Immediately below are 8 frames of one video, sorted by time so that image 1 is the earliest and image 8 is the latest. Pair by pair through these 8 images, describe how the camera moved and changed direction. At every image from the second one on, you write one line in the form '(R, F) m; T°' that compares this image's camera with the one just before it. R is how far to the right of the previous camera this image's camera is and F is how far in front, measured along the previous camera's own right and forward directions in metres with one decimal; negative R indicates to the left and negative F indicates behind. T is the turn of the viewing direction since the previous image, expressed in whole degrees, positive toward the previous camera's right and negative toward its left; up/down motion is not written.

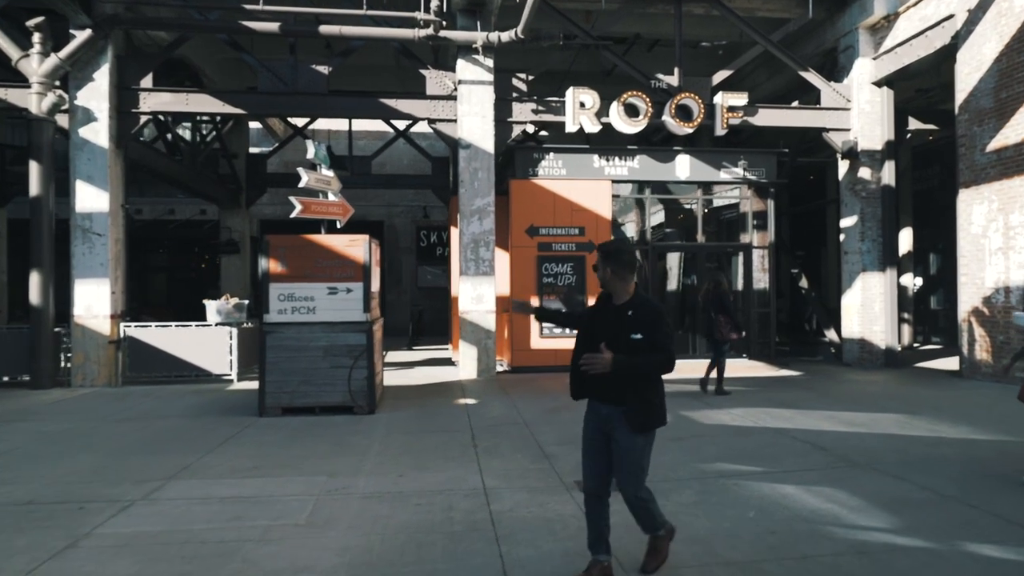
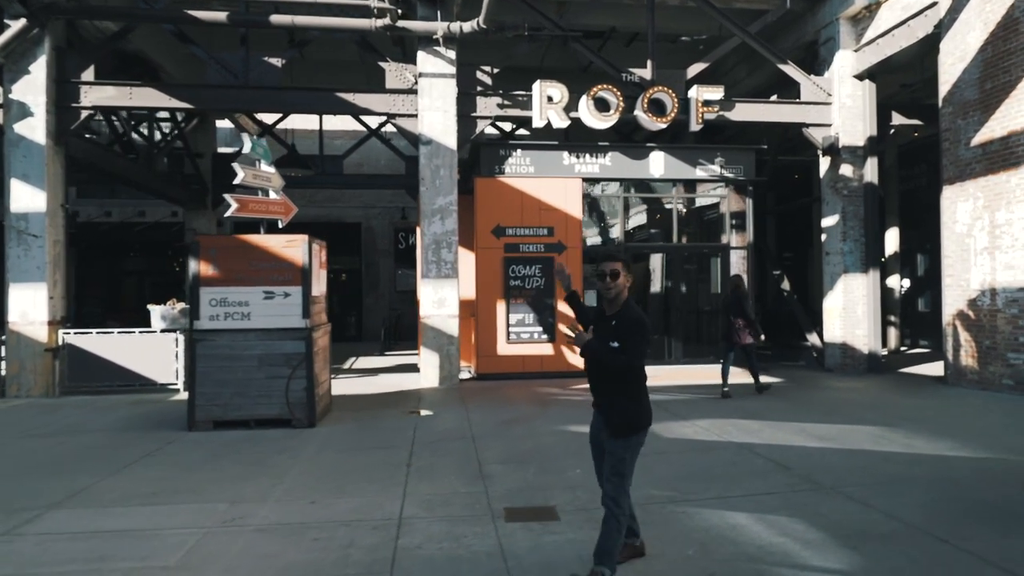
(+0.6, +0.7) m; 0°
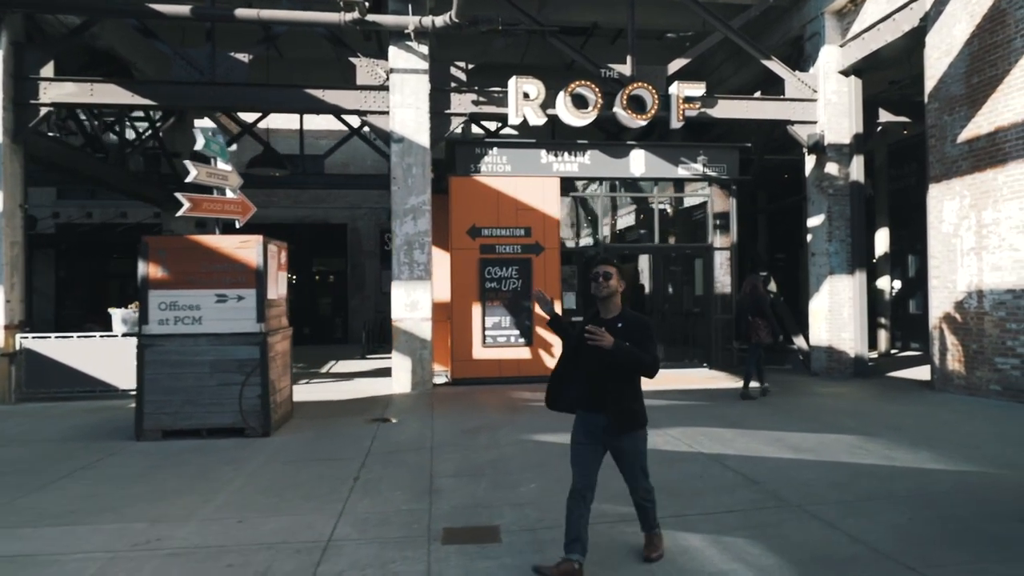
(+0.4, +0.4) m; 0°
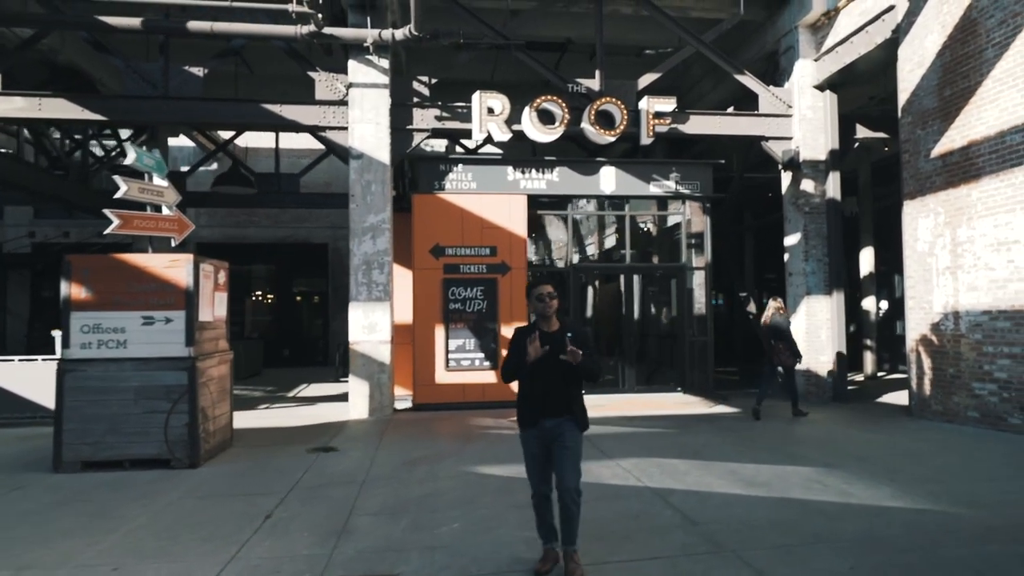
(+0.6, +0.5) m; 0°
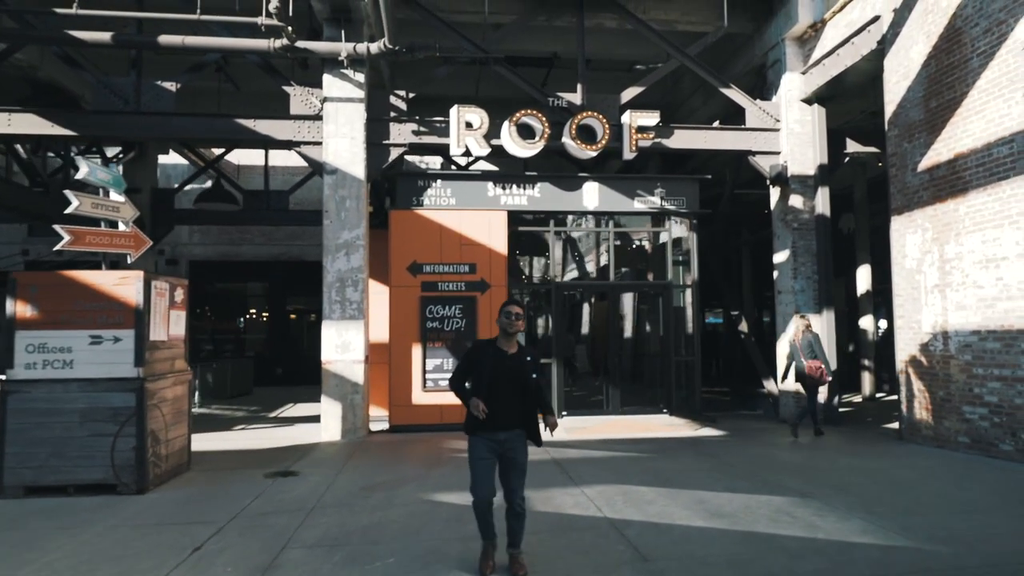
(+0.5, +0.4) m; -1°
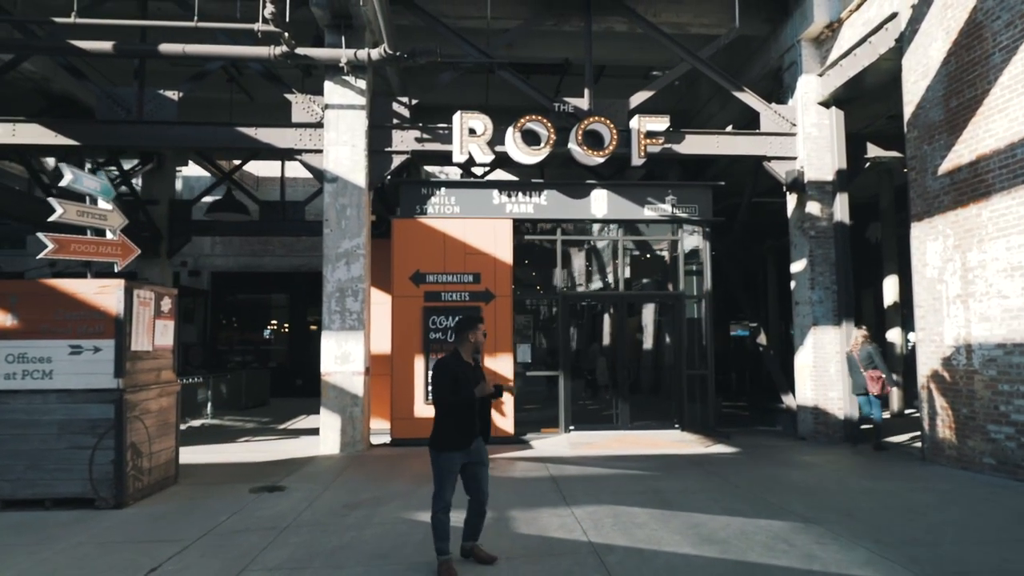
(+0.4, +0.4) m; -2°
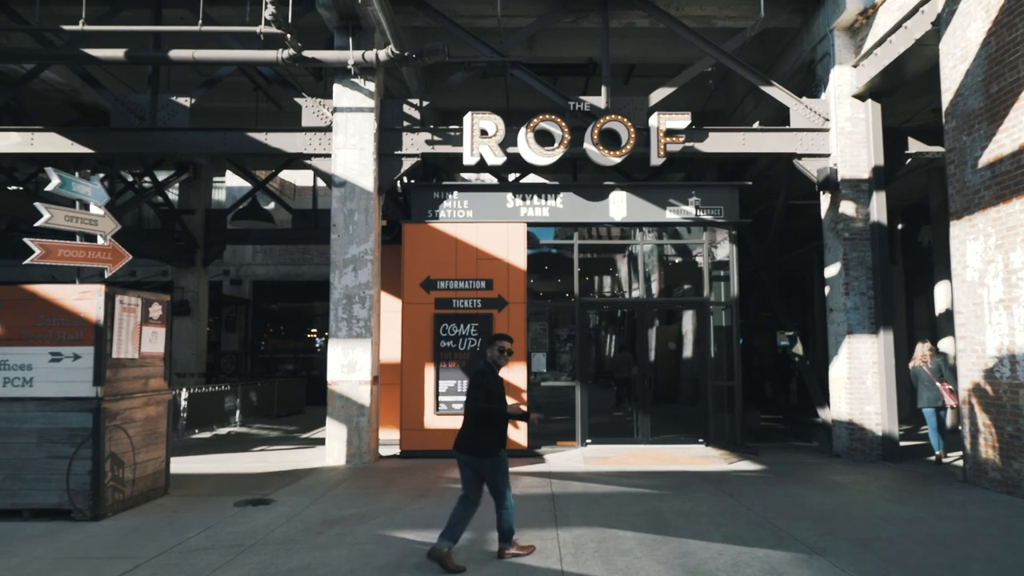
(+0.7, +0.5) m; -4°
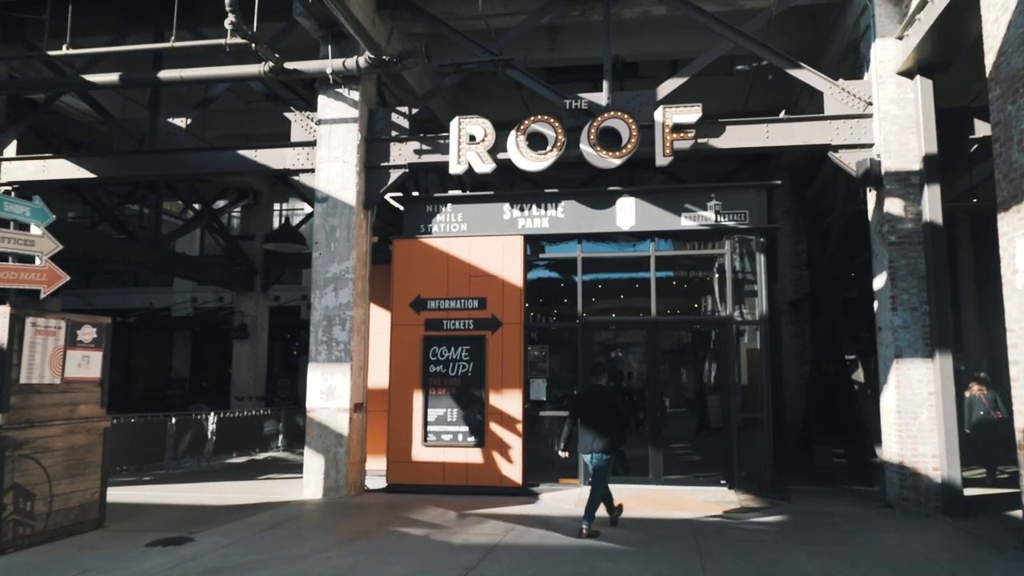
(+1.9, +1.3) m; -9°
